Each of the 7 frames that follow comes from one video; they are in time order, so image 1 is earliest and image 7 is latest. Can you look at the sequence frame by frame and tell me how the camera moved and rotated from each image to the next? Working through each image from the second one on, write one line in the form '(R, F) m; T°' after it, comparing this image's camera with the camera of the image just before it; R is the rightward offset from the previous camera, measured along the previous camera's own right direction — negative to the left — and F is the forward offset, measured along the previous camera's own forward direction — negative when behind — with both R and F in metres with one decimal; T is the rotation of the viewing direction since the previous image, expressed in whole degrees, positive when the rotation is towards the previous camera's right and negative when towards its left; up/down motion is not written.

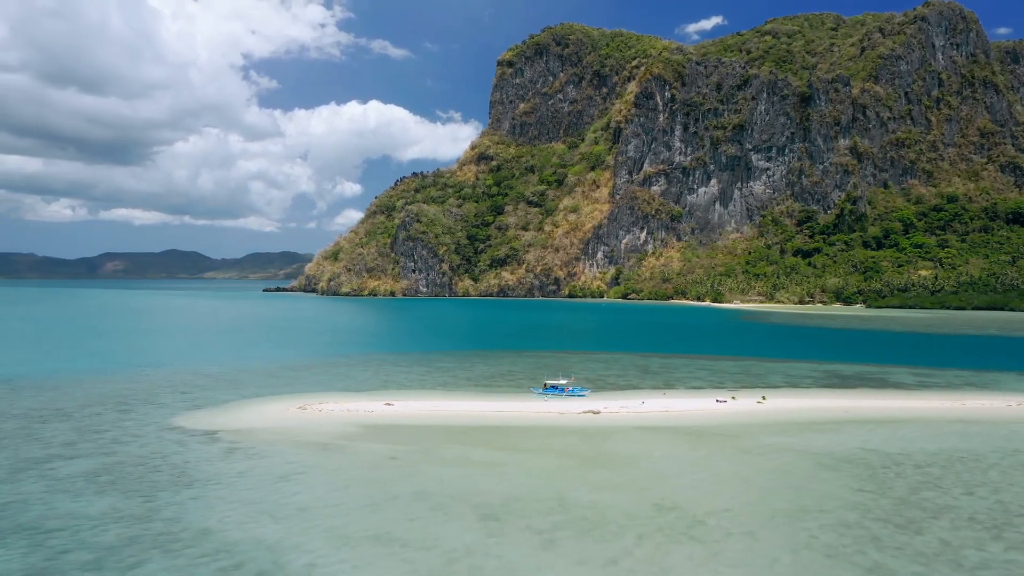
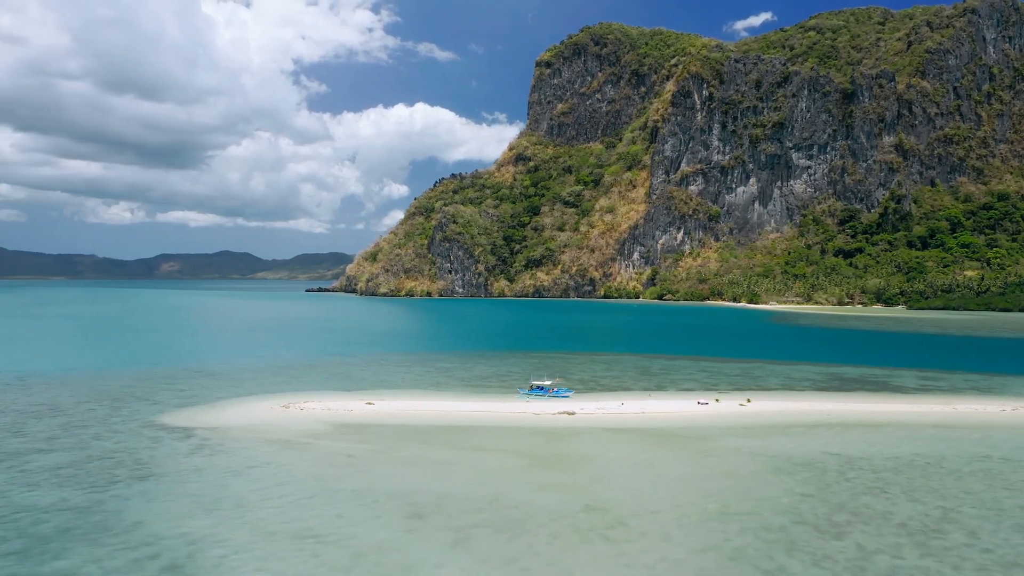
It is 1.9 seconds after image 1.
(+2.1, -0.1) m; -3°
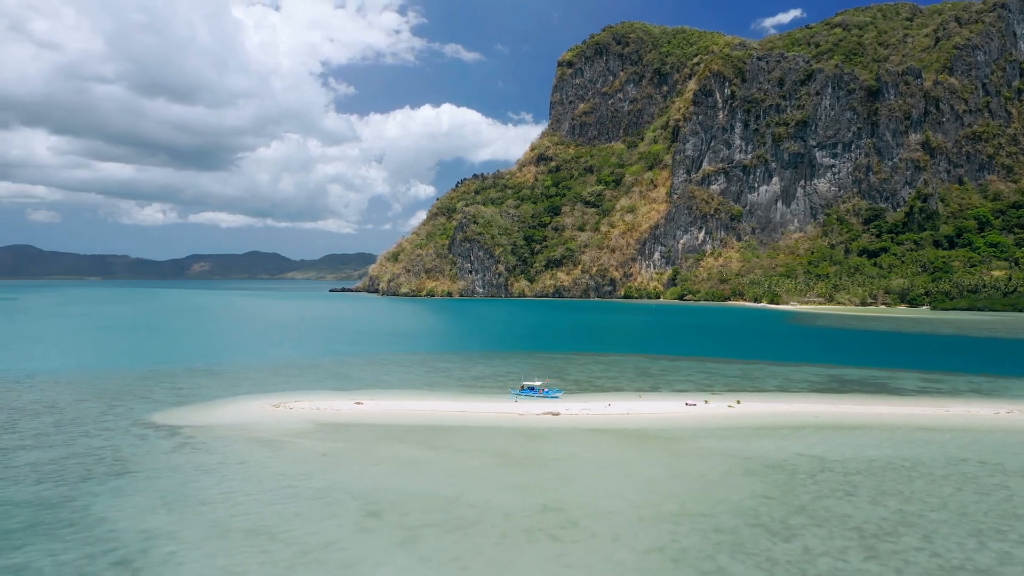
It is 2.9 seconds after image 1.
(+1.2, -0.1) m; -1°
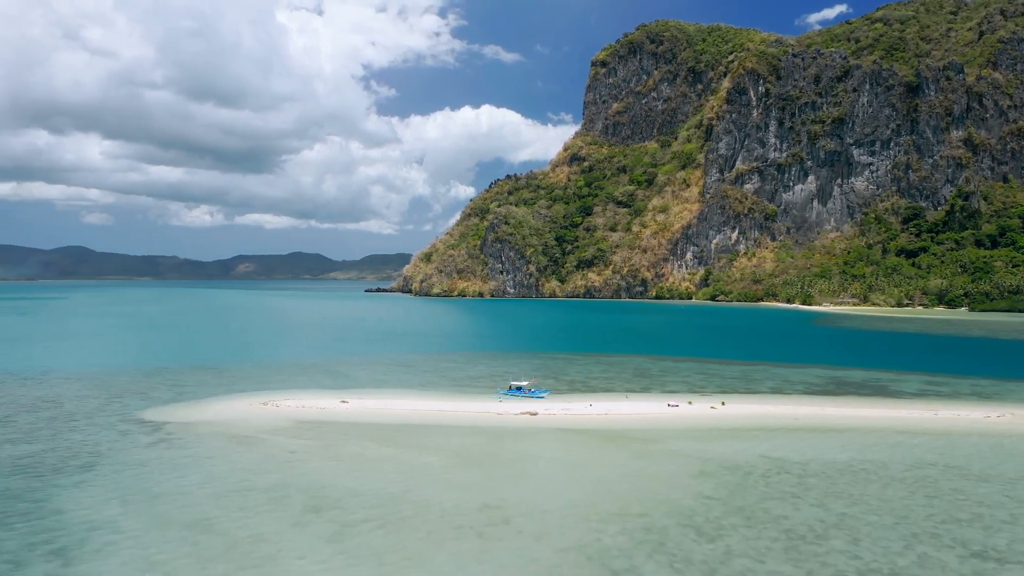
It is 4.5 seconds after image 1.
(+1.8, -0.1) m; -2°
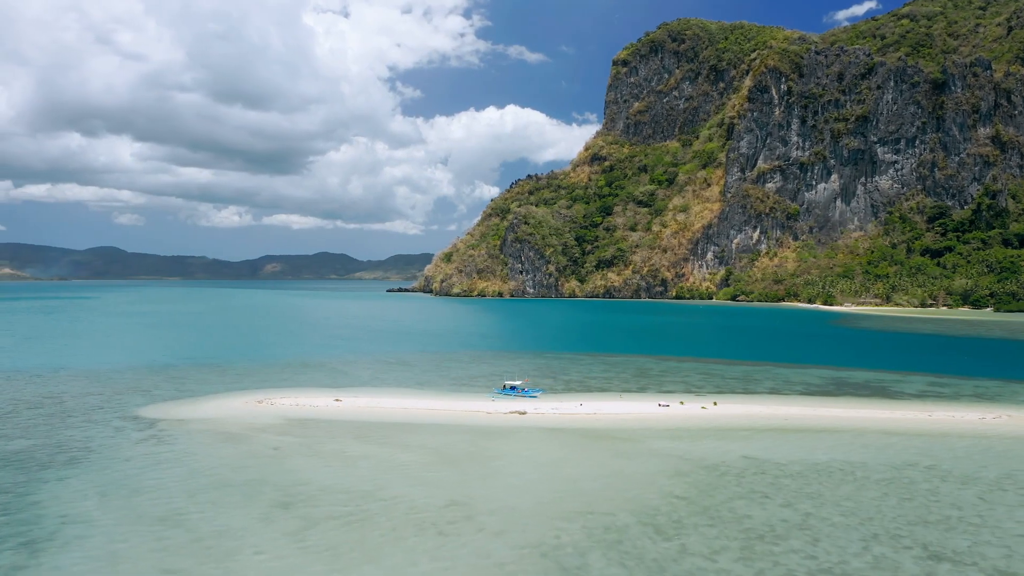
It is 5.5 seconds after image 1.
(+1.0, -0.1) m; -1°
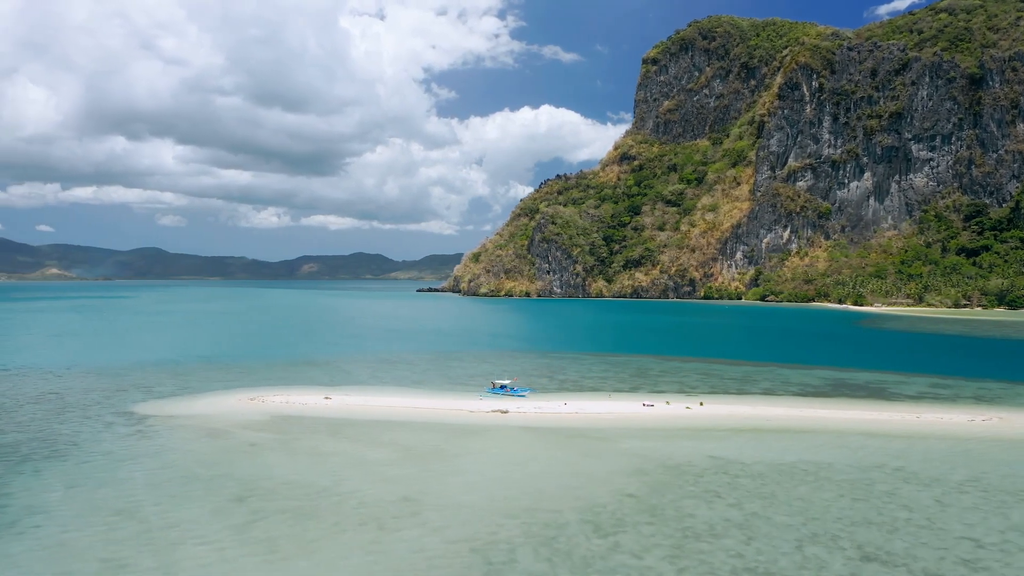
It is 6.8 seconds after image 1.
(+1.5, -0.2) m; -2°
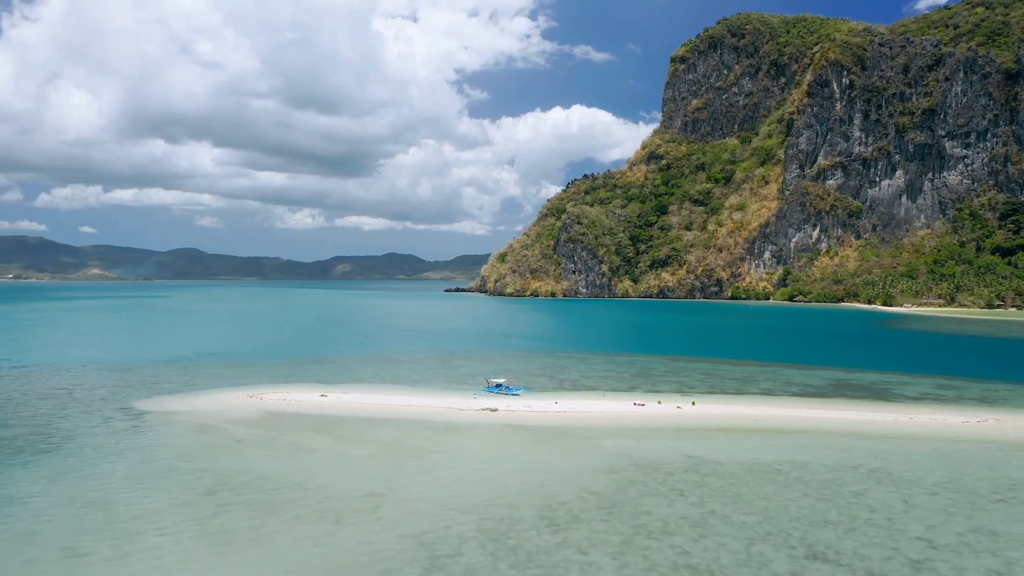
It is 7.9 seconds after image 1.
(+1.3, -0.2) m; -2°
